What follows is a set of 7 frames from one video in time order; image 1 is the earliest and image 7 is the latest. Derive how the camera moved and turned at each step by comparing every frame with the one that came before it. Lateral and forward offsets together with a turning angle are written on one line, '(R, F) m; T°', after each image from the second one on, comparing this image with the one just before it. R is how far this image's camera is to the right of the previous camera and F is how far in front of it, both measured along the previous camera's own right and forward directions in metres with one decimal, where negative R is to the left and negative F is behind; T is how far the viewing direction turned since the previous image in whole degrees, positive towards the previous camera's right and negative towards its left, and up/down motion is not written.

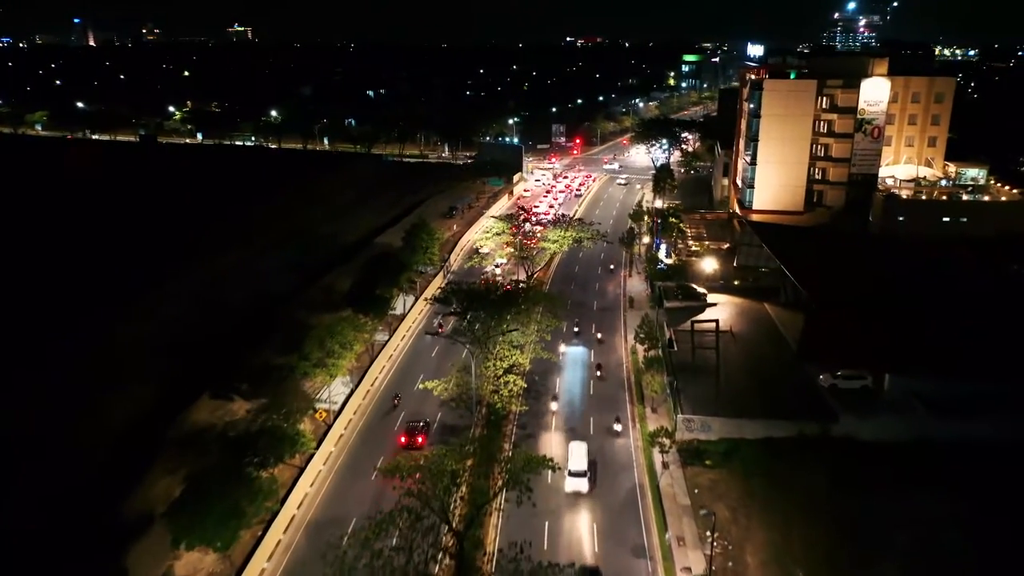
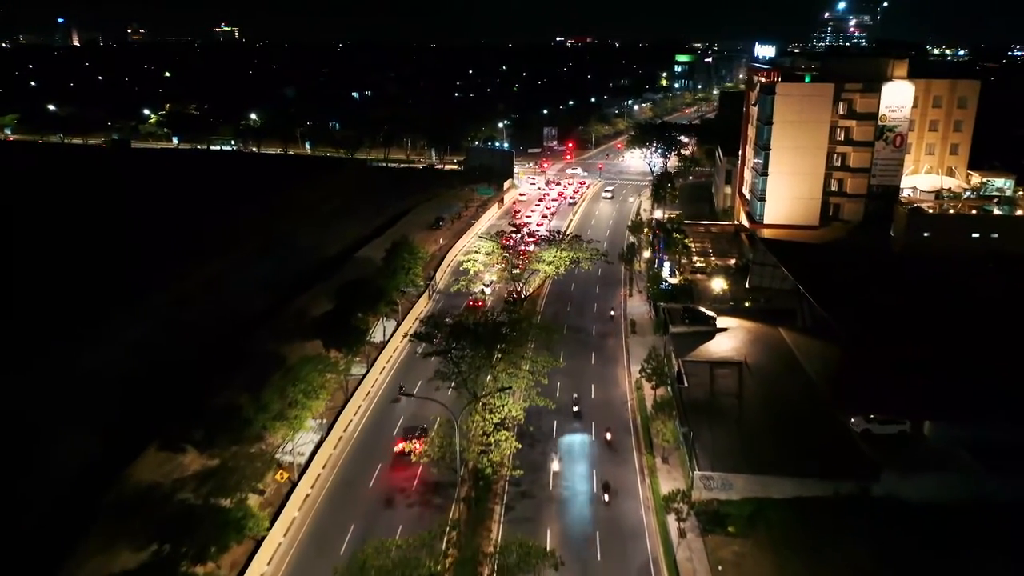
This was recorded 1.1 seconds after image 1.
(0.0, +4.5) m; +1°
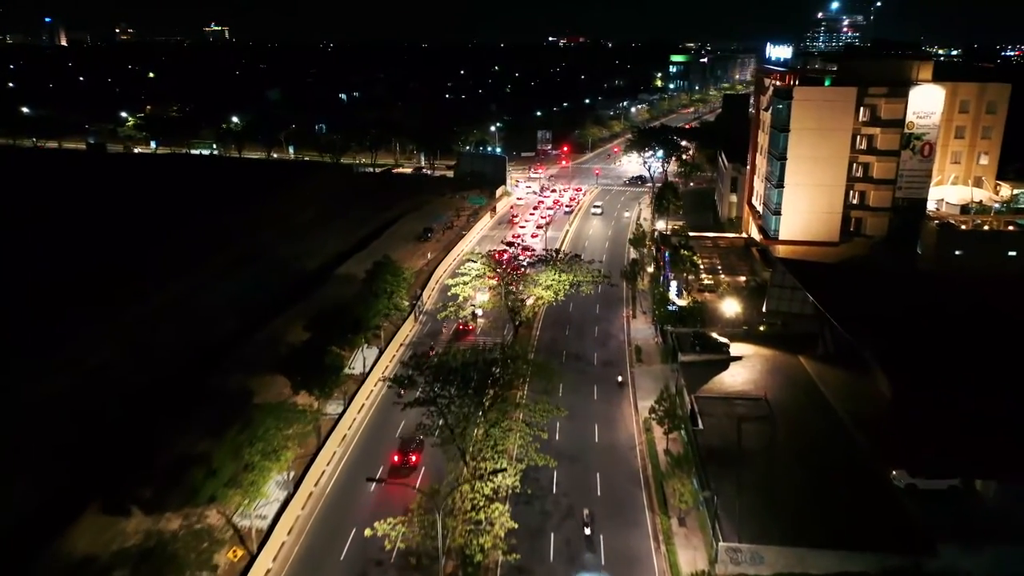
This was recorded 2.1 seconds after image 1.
(0.0, +4.2) m; +1°
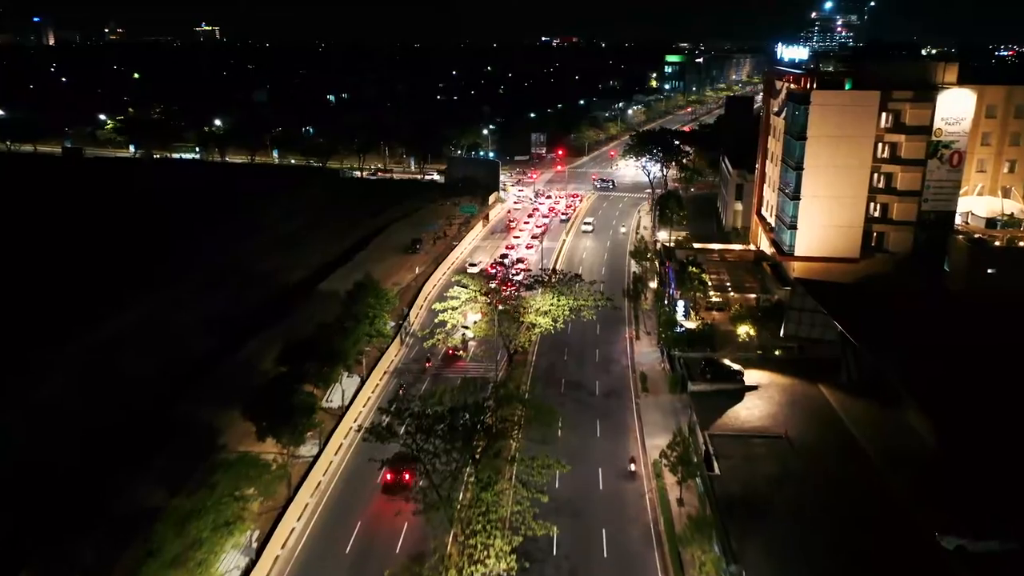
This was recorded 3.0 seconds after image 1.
(0.0, +3.7) m; 0°
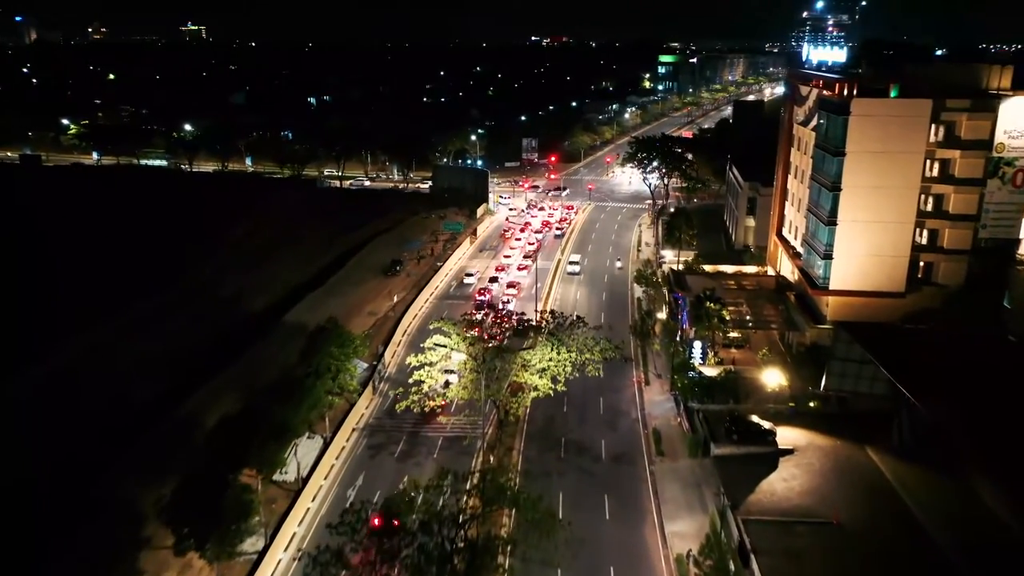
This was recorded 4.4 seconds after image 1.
(0.0, +6.1) m; +1°
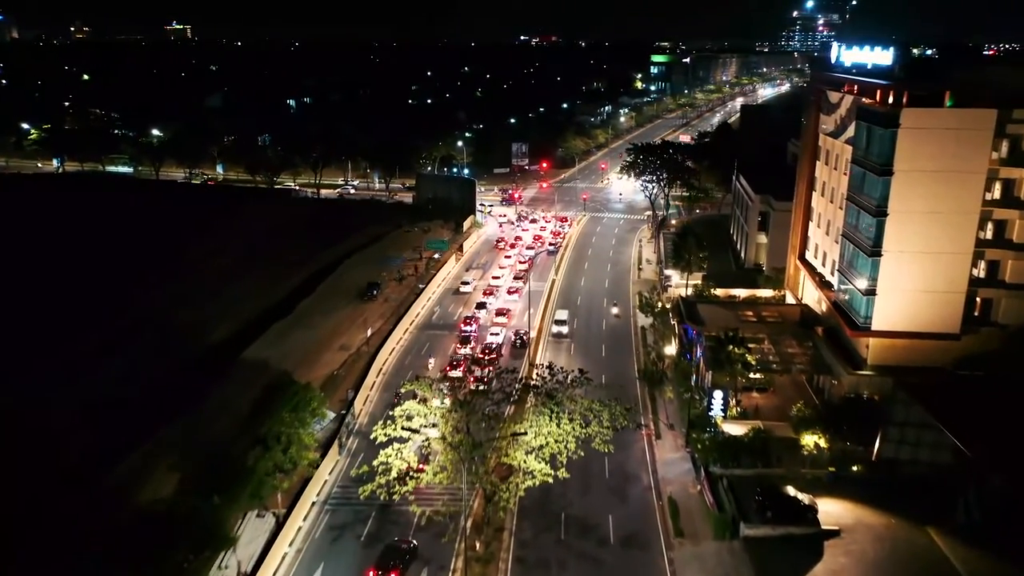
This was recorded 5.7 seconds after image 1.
(0.0, +5.5) m; +1°
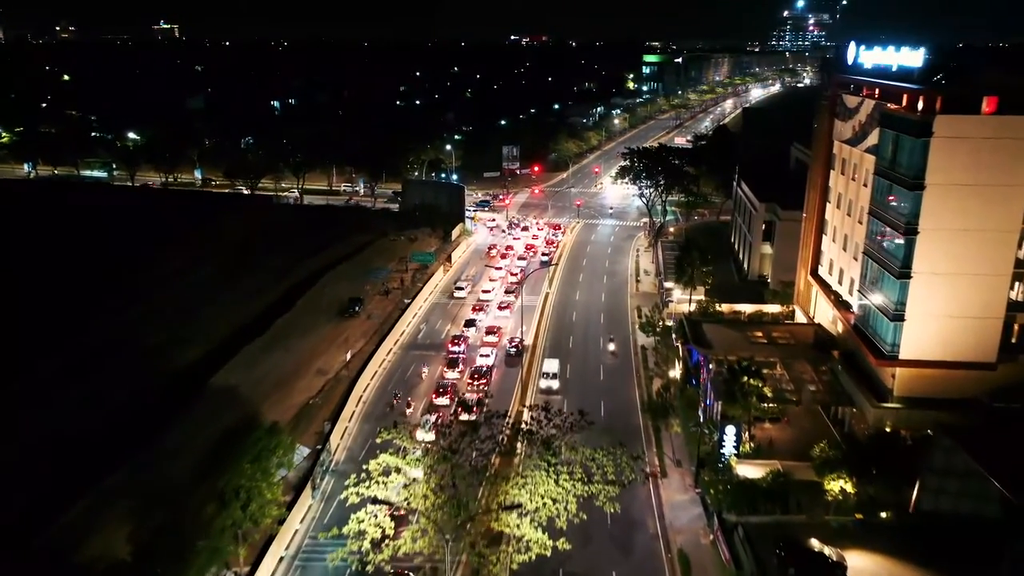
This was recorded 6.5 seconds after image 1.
(0.0, +3.1) m; +1°
